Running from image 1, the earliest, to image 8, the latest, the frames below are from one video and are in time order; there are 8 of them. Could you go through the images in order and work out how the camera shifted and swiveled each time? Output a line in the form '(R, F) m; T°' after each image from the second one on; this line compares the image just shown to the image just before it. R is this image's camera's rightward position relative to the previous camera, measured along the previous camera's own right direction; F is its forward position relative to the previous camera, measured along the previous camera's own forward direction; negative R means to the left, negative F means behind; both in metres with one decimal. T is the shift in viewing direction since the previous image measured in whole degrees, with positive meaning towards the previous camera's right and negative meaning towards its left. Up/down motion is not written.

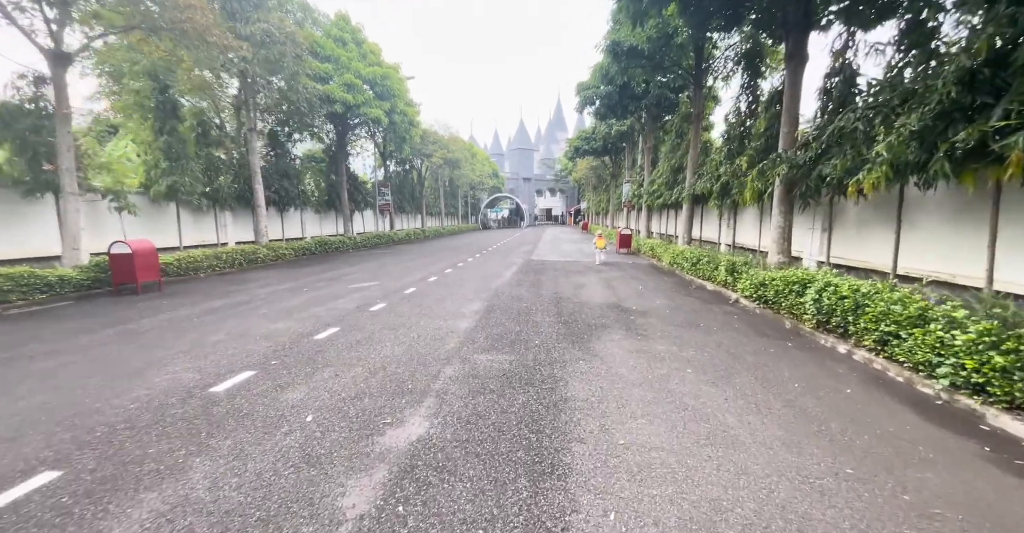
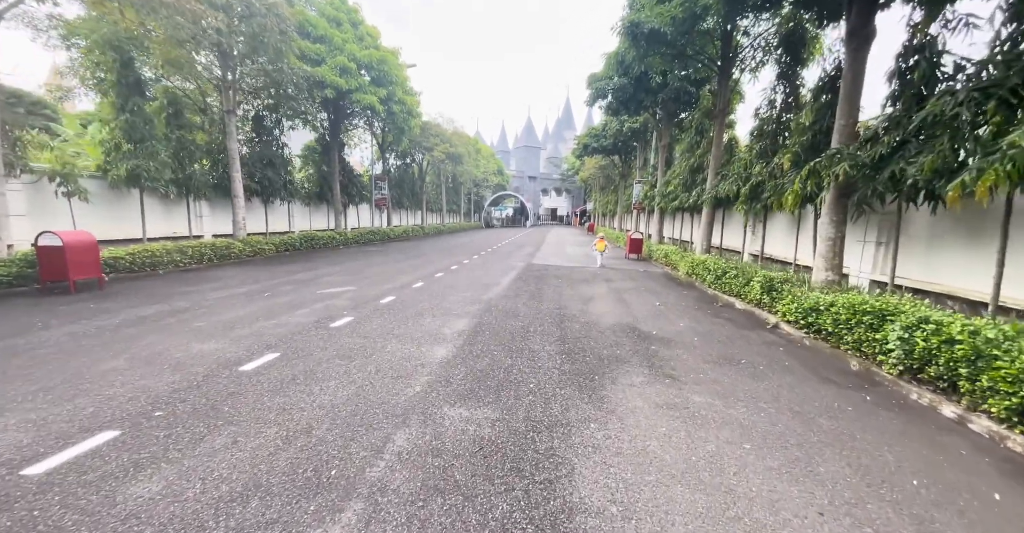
(+0.1, +1.4) m; 0°
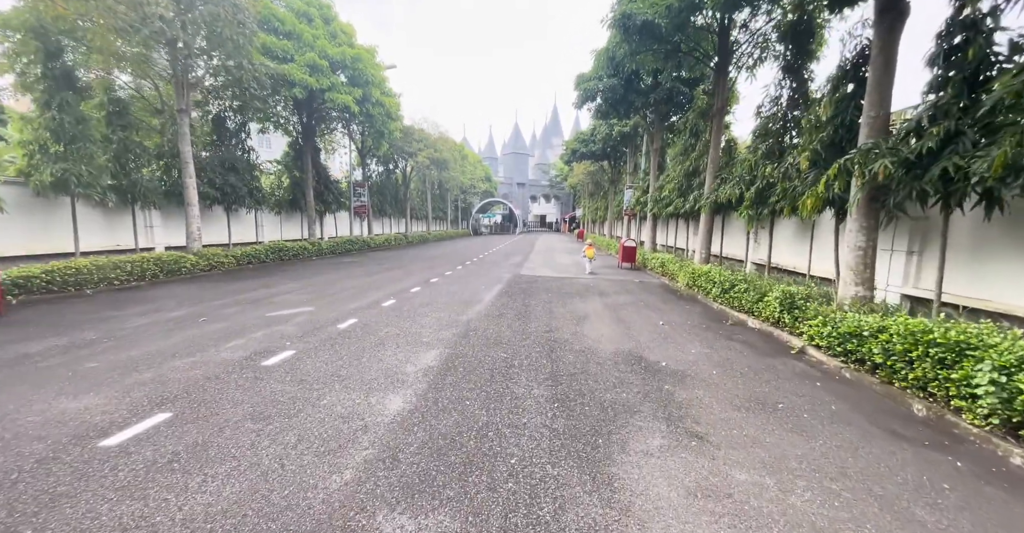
(+0.1, +1.1) m; +1°
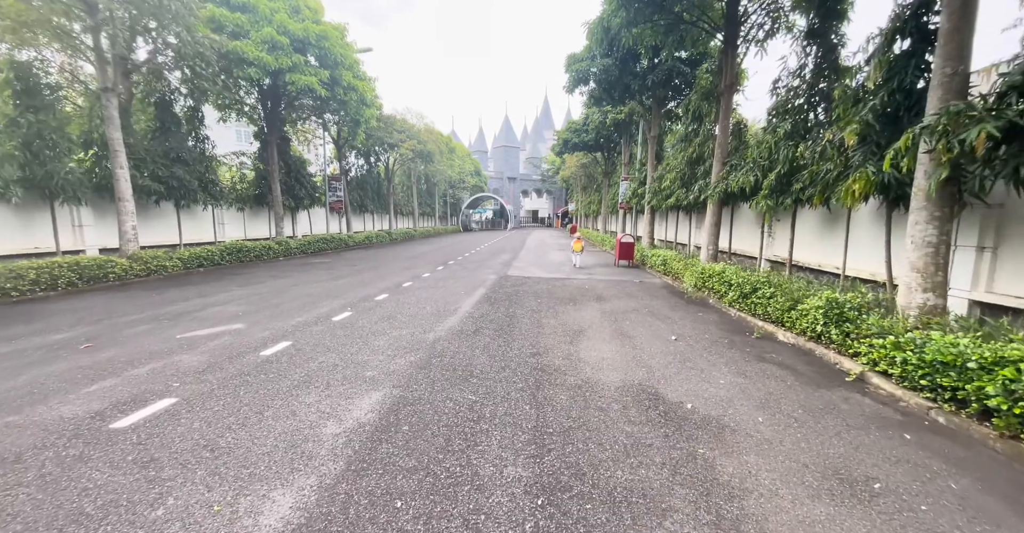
(+0.2, +1.4) m; +1°
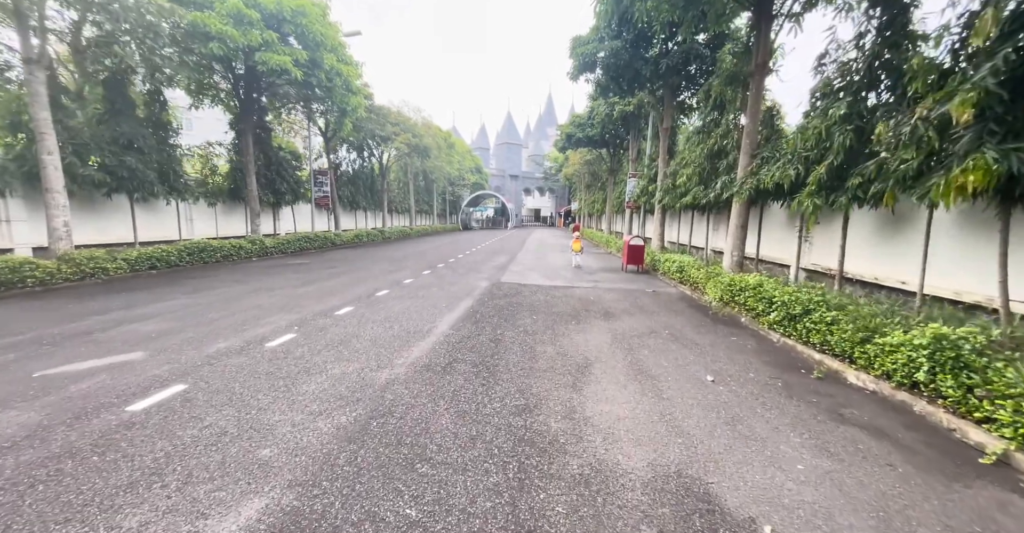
(+0.2, +1.5) m; 0°
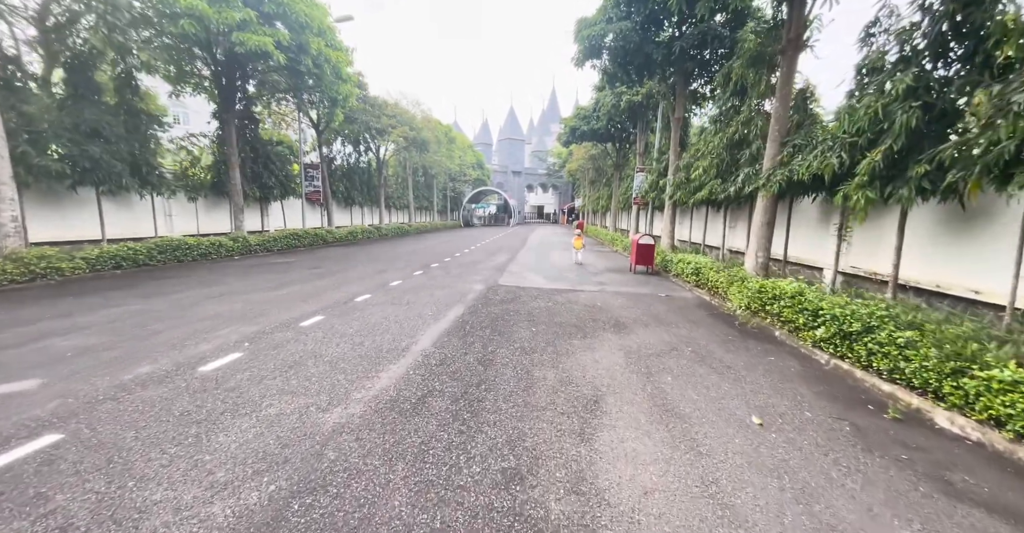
(+0.1, +1.0) m; 0°
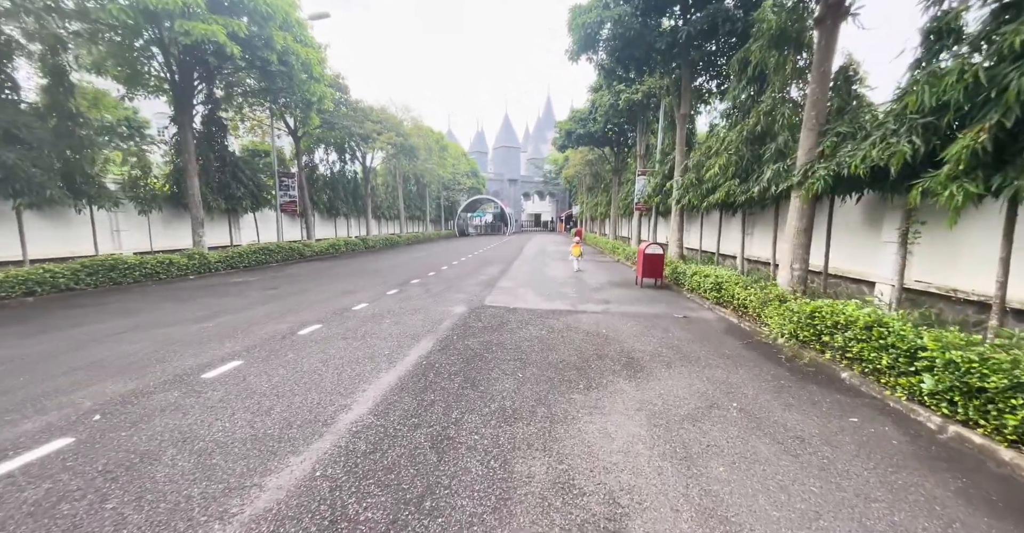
(+0.2, +1.6) m; 0°
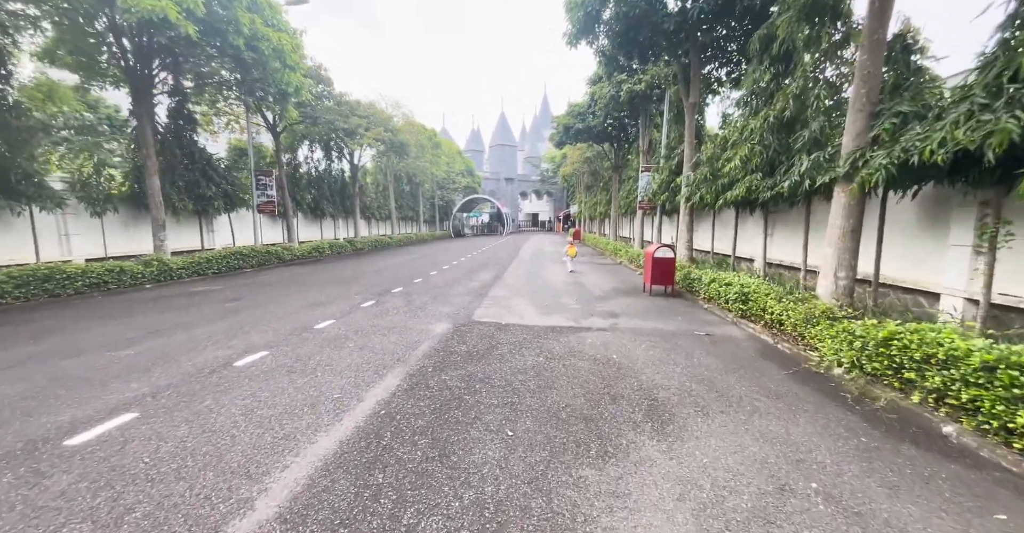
(+0.1, +1.2) m; 0°
